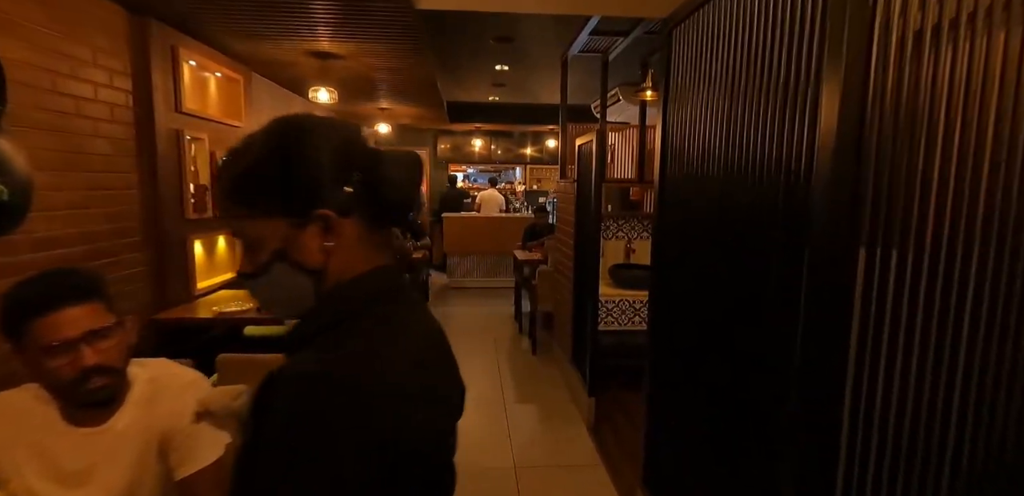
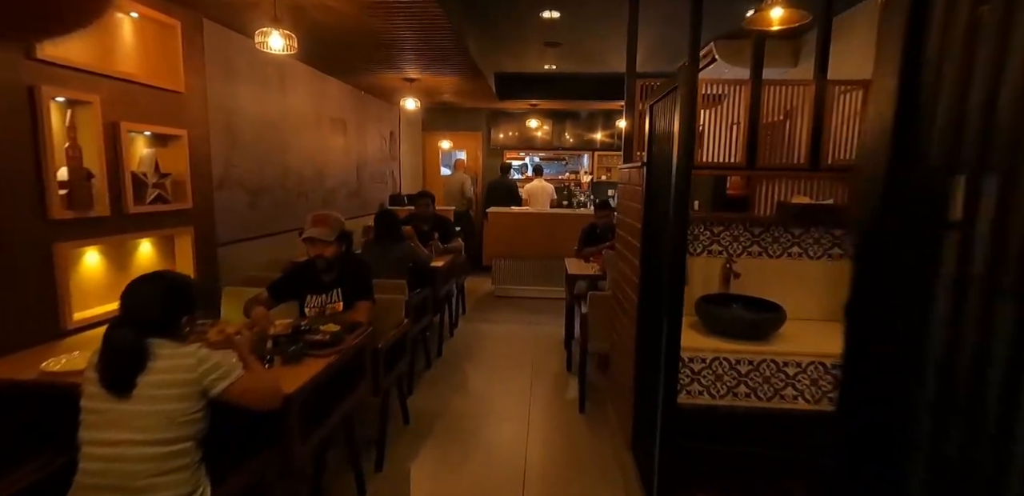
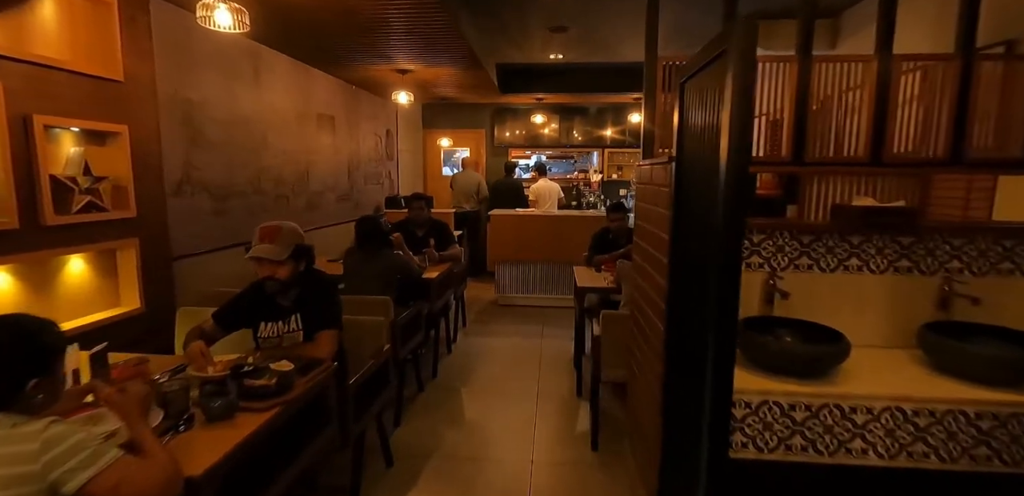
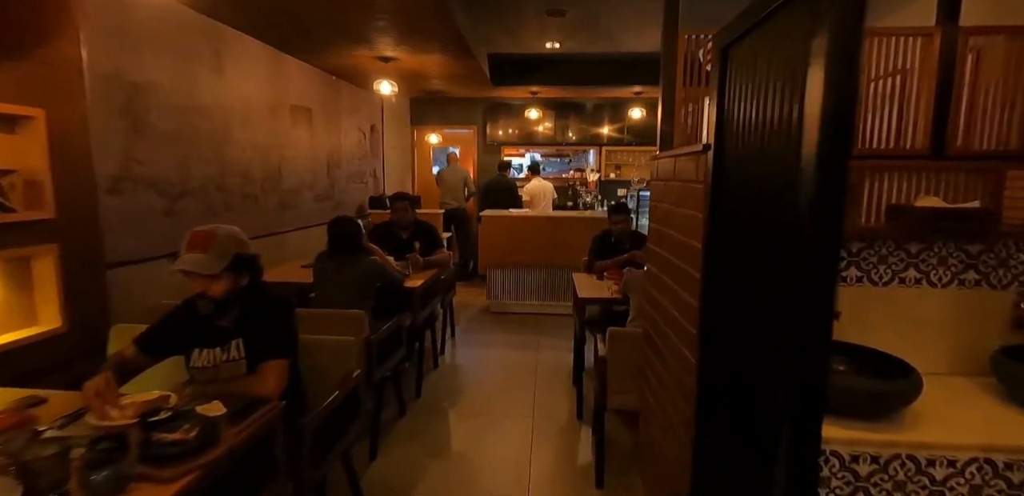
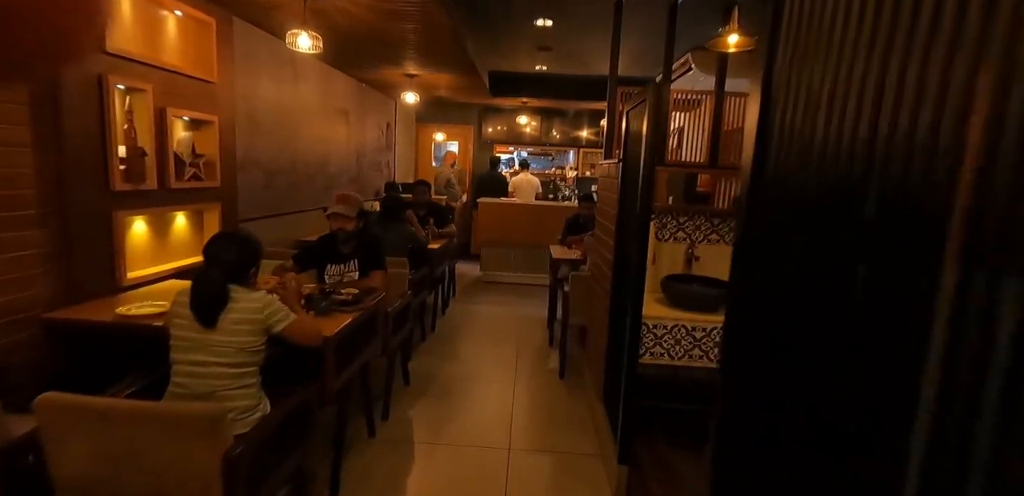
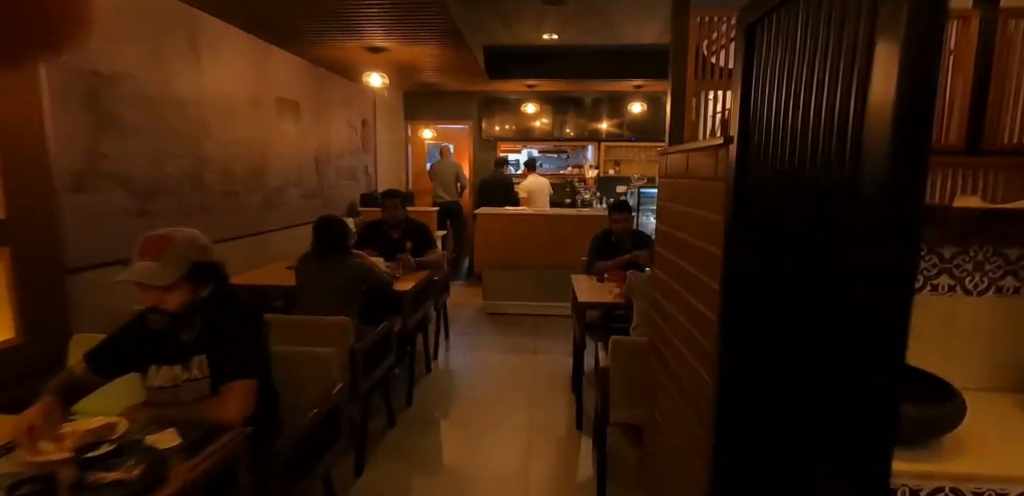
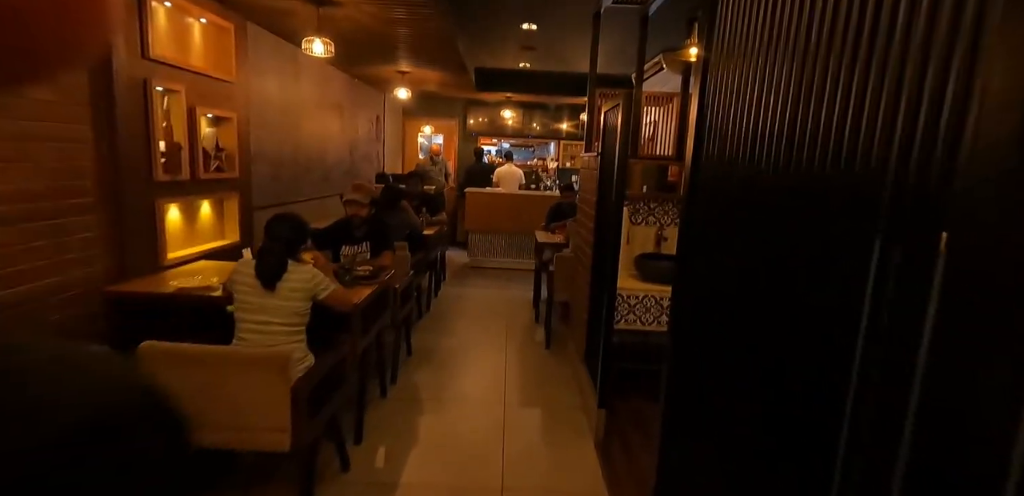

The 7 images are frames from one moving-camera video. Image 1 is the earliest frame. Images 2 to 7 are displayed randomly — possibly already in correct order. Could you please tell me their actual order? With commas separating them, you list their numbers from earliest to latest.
7, 5, 2, 3, 4, 6
